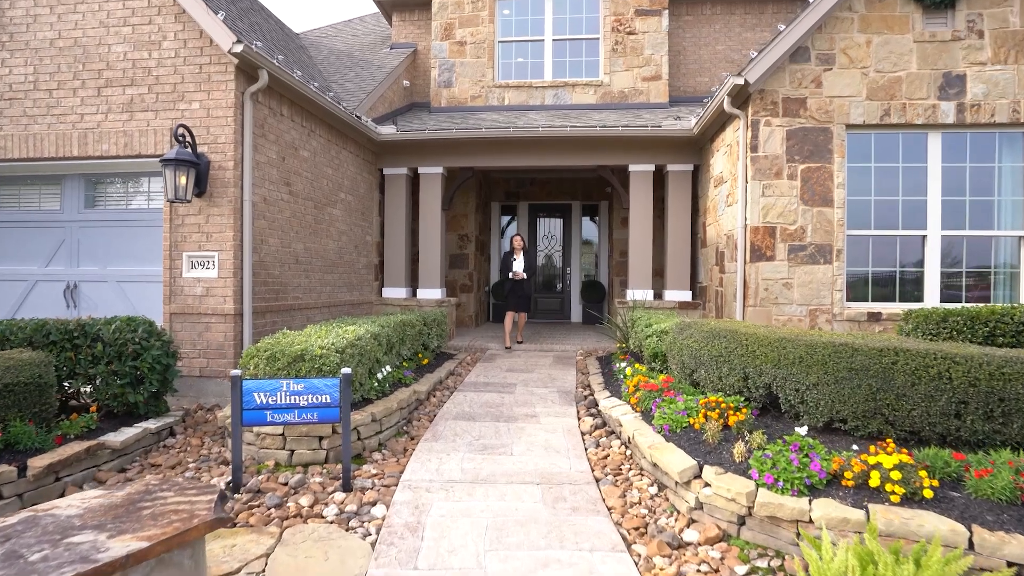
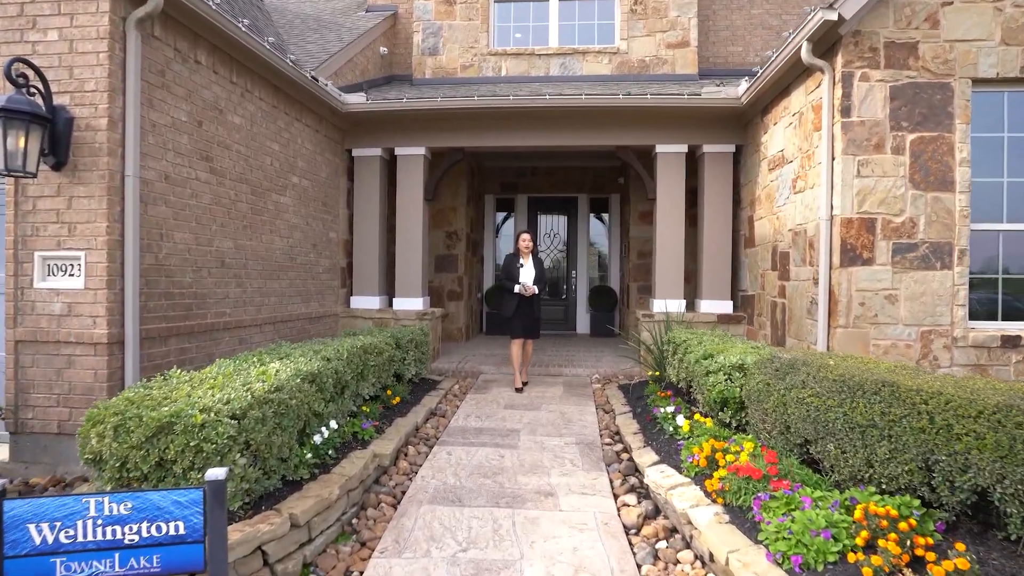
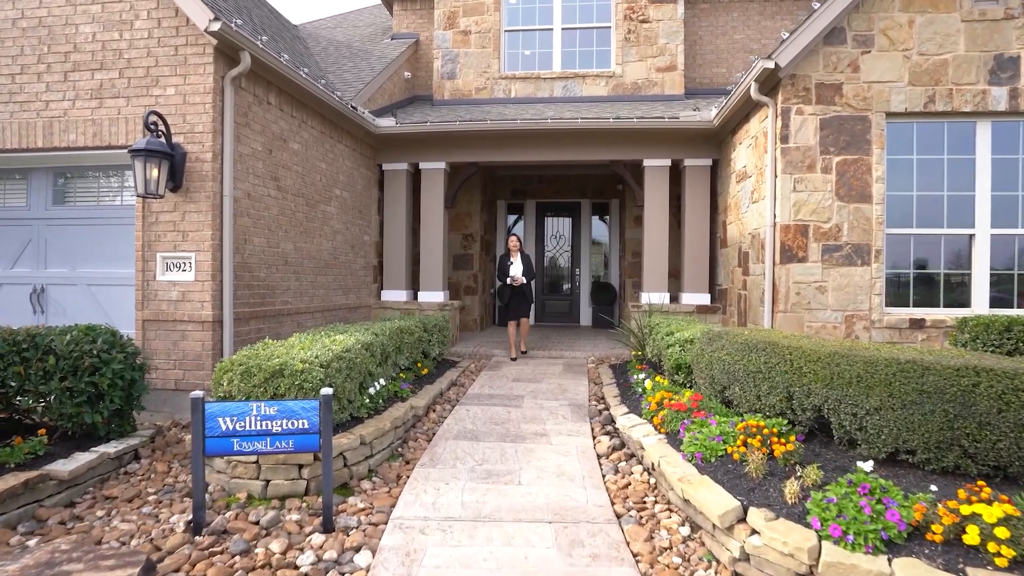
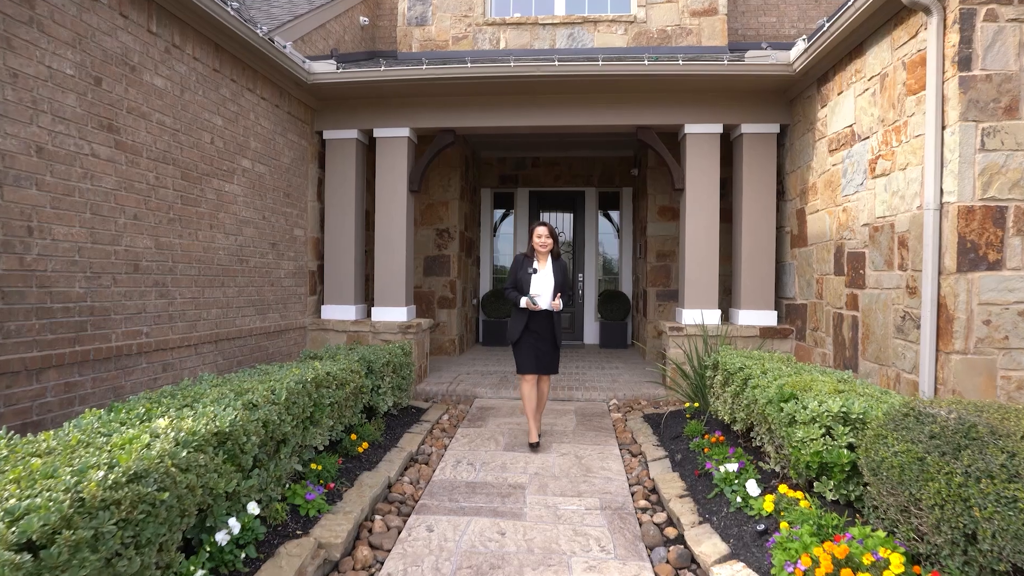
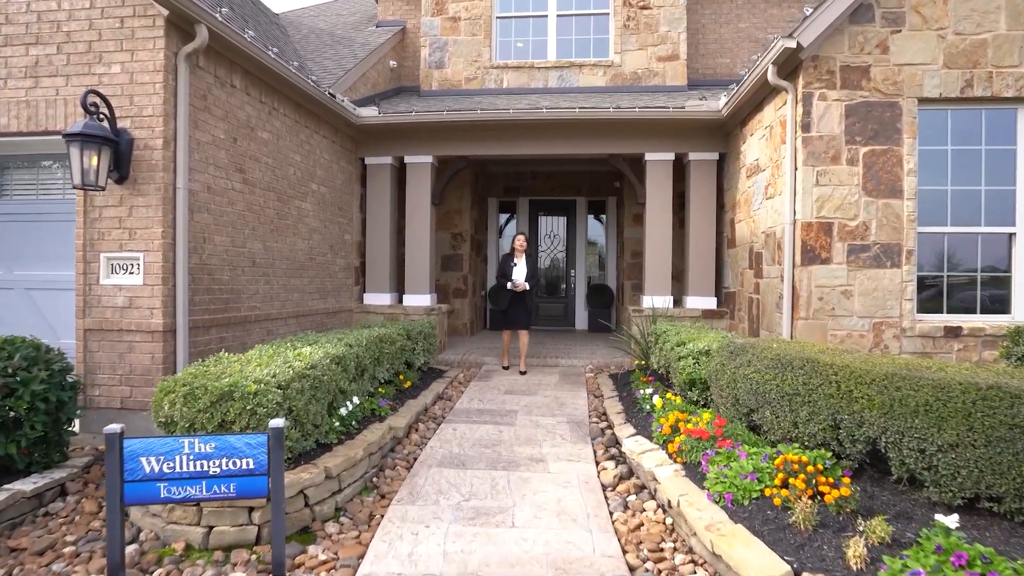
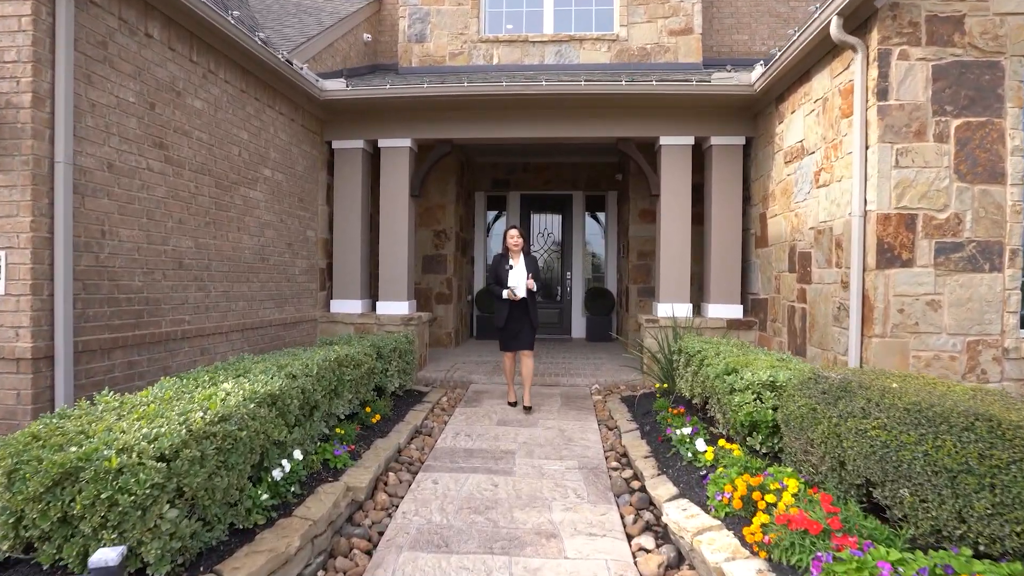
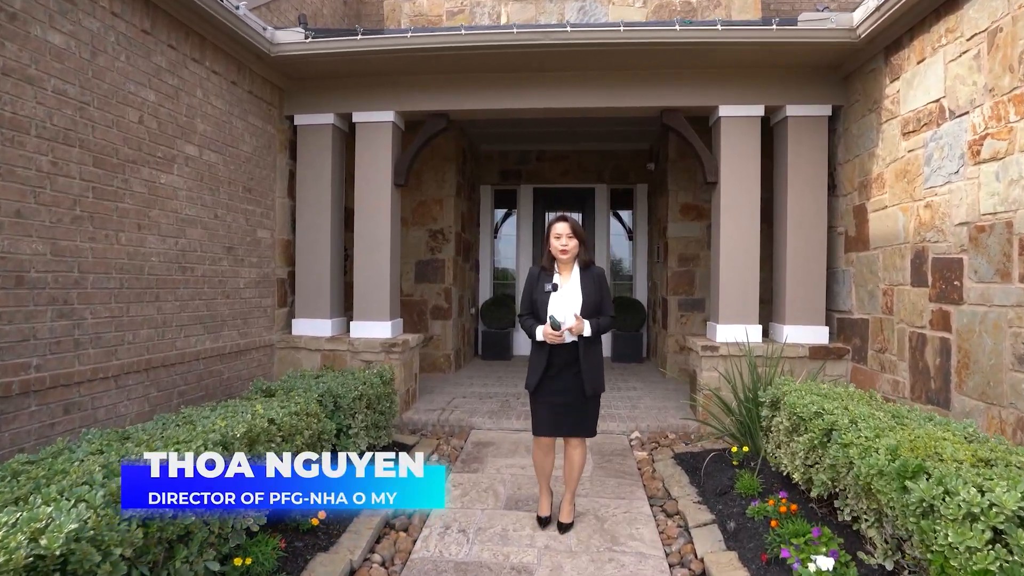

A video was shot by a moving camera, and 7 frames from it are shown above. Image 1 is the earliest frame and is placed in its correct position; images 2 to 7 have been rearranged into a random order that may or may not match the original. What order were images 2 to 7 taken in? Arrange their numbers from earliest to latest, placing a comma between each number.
3, 5, 2, 6, 4, 7
